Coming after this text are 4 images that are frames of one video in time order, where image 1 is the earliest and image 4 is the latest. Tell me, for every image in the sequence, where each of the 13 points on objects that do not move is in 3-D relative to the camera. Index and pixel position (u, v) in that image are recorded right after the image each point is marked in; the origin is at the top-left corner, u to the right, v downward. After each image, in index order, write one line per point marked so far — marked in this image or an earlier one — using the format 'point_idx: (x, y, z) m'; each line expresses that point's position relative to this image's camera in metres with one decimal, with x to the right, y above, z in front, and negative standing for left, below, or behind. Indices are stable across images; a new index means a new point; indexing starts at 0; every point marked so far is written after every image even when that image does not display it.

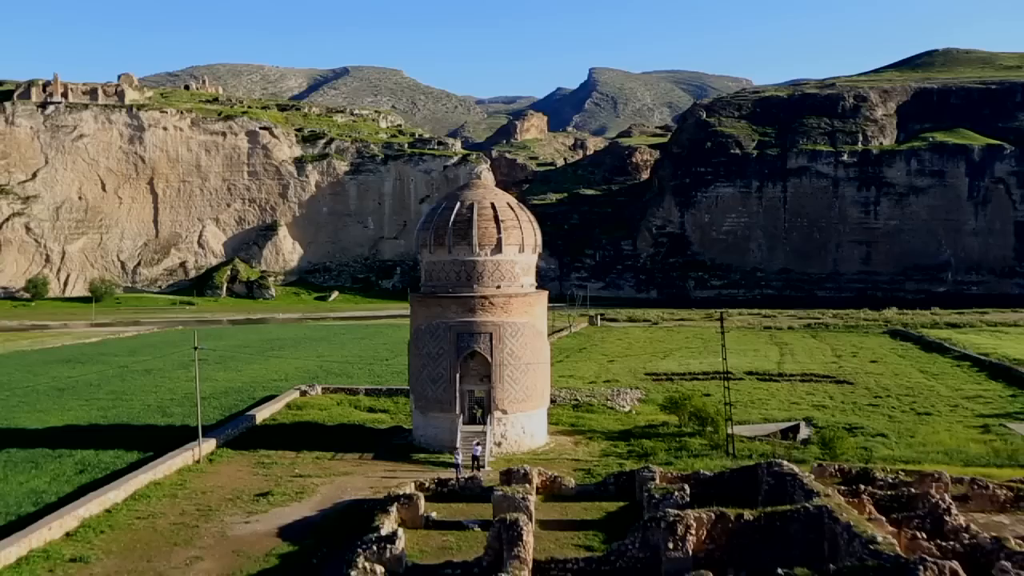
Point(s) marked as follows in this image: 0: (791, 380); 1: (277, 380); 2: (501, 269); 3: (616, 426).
0: (+5.5, -1.8, +18.2) m
1: (-4.7, -1.8, +18.2) m
2: (-0.1, +0.2, +11.5) m
3: (+1.5, -2.0, +13.2) m
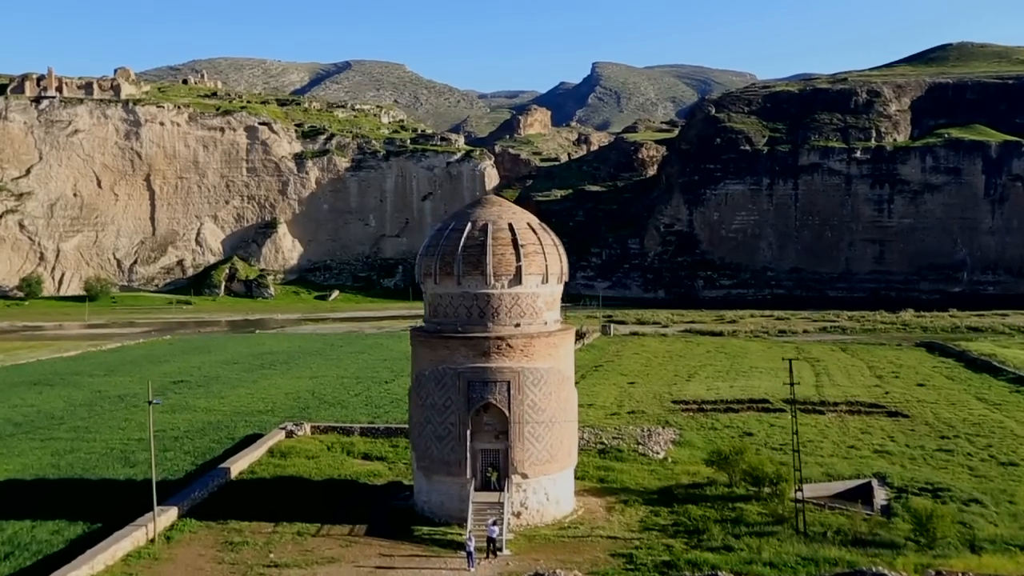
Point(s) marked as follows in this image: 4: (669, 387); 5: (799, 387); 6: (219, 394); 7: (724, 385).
0: (+5.7, -2.2, +16.3) m
1: (-4.4, -2.2, +16.2) m
2: (+0.1, -0.2, +9.5) m
3: (+1.7, -2.4, +11.2) m
4: (+3.4, -2.1, +19.7) m
5: (+6.1, -2.1, +19.5) m
6: (-5.8, -2.1, +18.2) m
7: (+4.6, -2.1, +19.9) m
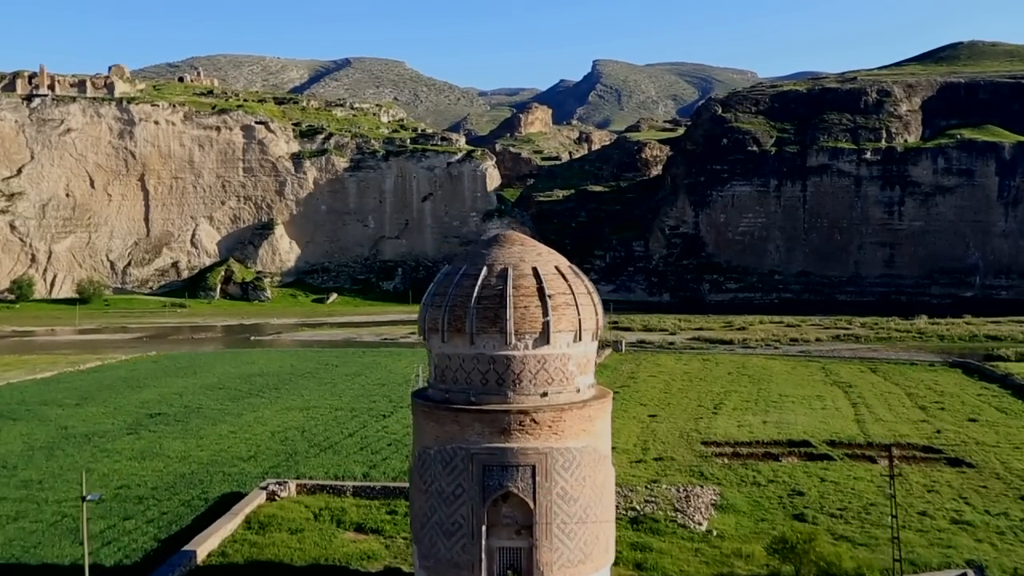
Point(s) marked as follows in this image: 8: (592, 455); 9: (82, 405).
0: (+5.9, -2.7, +14.4) m
1: (-4.2, -2.6, +14.4) m
2: (+0.3, -0.7, +7.7) m
3: (+2.0, -2.9, +9.4) m
4: (+3.6, -2.6, +17.9) m
5: (+6.3, -2.6, +17.7) m
6: (-5.6, -2.6, +16.4) m
7: (+4.8, -2.6, +18.1) m
8: (+0.7, -1.4, +8.0) m
9: (-9.0, -2.5, +19.4) m
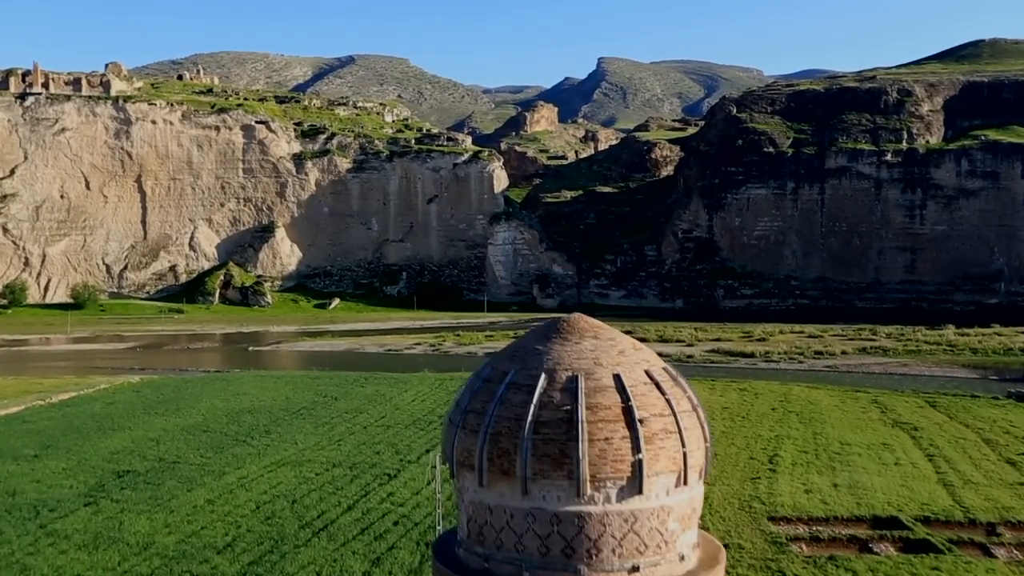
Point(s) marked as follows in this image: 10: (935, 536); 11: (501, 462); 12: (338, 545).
0: (+6.4, -3.4, +11.8) m
1: (-3.8, -3.3, +11.8) m
2: (+0.7, -1.3, +5.1) m
3: (+2.4, -3.5, +6.8) m
4: (+4.0, -3.3, +15.3) m
5: (+6.7, -3.3, +15.0) m
6: (-5.2, -3.2, +13.8) m
7: (+5.2, -3.2, +15.5) m
8: (+1.1, -2.1, +5.3) m
9: (-8.6, -3.1, +16.8) m
10: (+5.7, -3.3, +12.5) m
11: (-0.1, -1.0, +5.1) m
12: (-2.3, -3.3, +12.0) m
